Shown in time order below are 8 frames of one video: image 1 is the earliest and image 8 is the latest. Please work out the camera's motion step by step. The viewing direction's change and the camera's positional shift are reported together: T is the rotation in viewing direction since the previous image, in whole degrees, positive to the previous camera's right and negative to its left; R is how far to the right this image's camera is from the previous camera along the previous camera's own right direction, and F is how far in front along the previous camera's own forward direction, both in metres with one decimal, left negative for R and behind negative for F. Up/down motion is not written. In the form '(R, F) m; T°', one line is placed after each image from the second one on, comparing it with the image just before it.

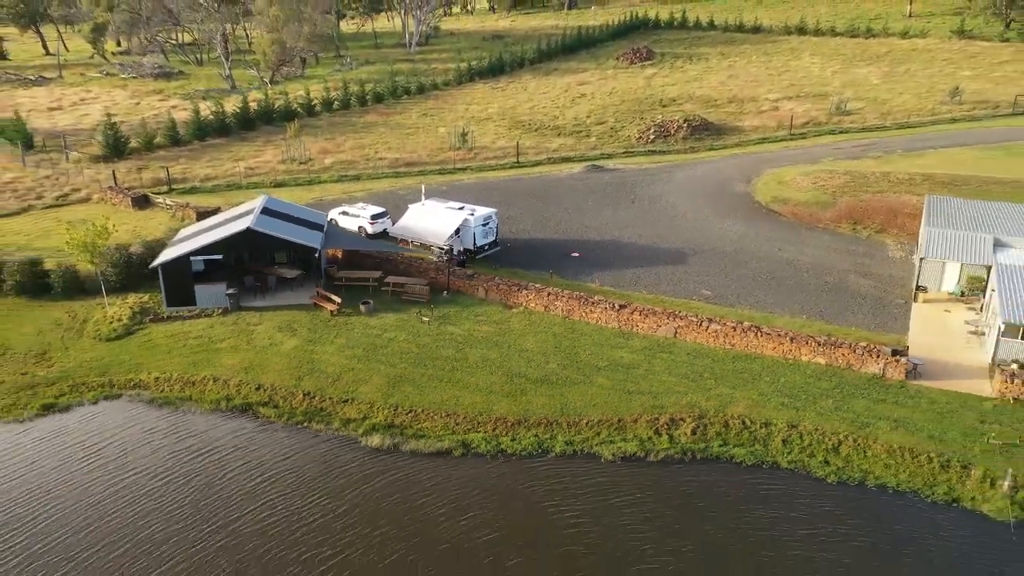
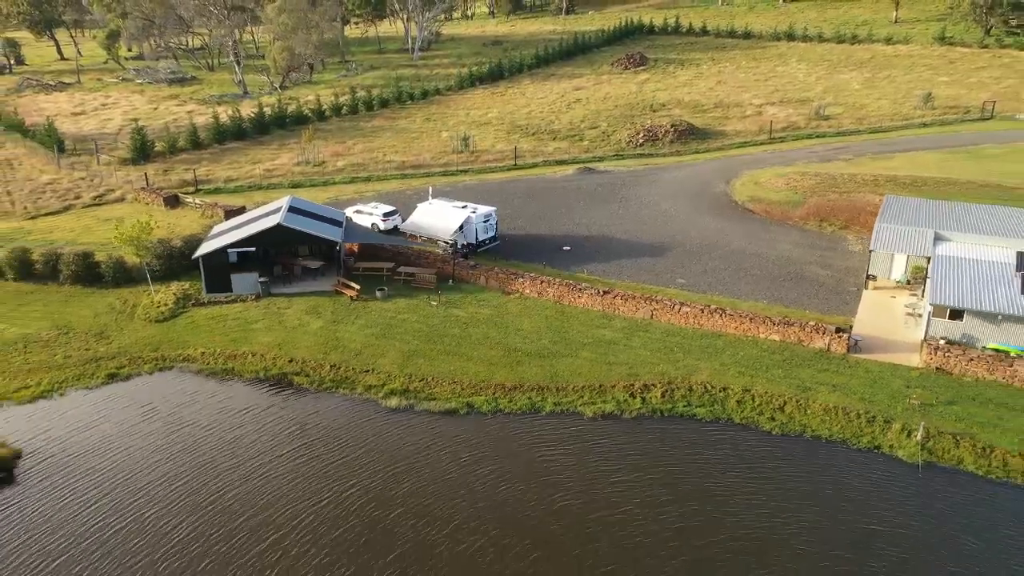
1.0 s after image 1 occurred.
(+0.1, -4.4) m; 0°
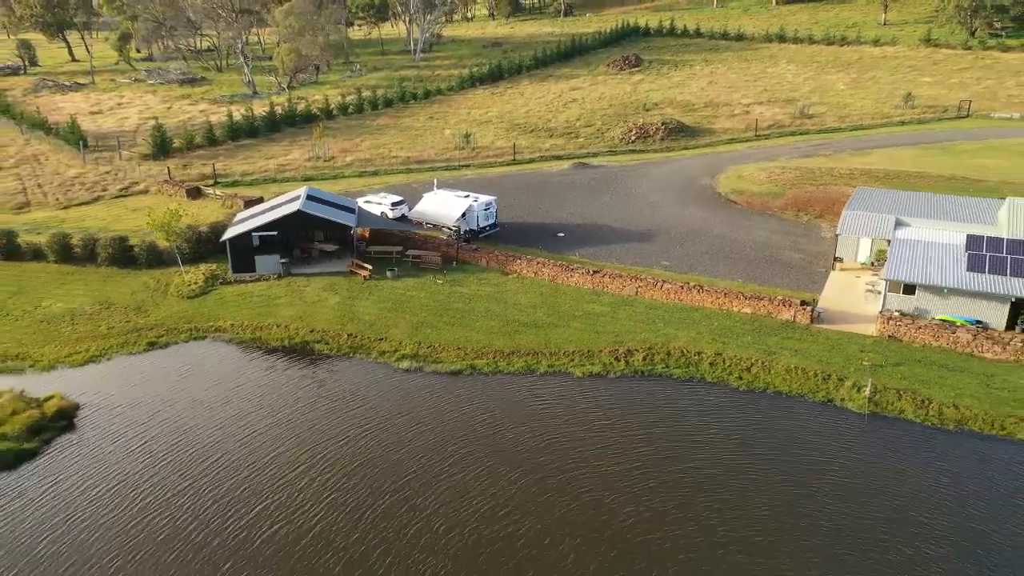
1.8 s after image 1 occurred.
(0.0, -3.6) m; 0°
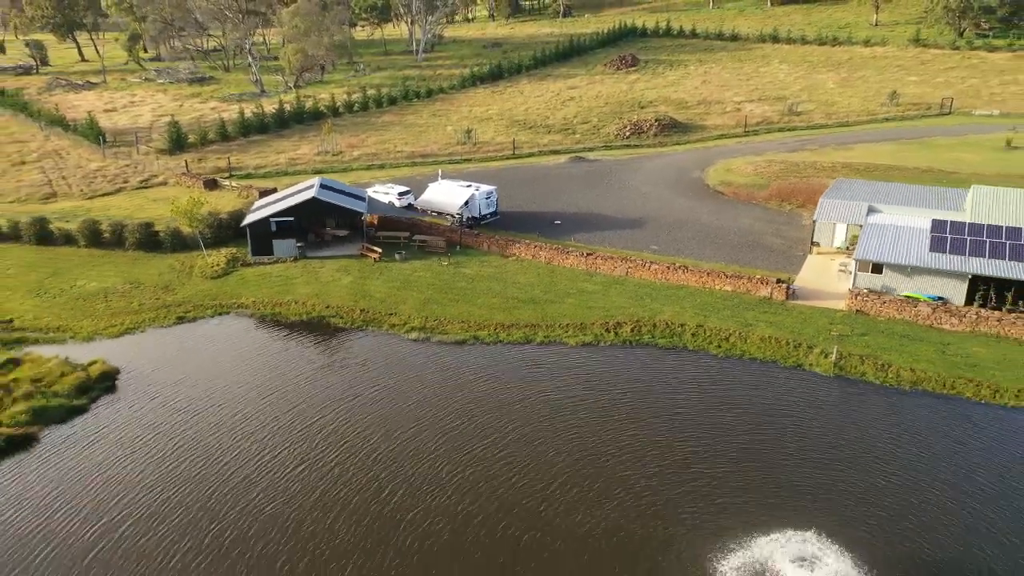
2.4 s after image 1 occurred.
(0.0, -3.0) m; 0°
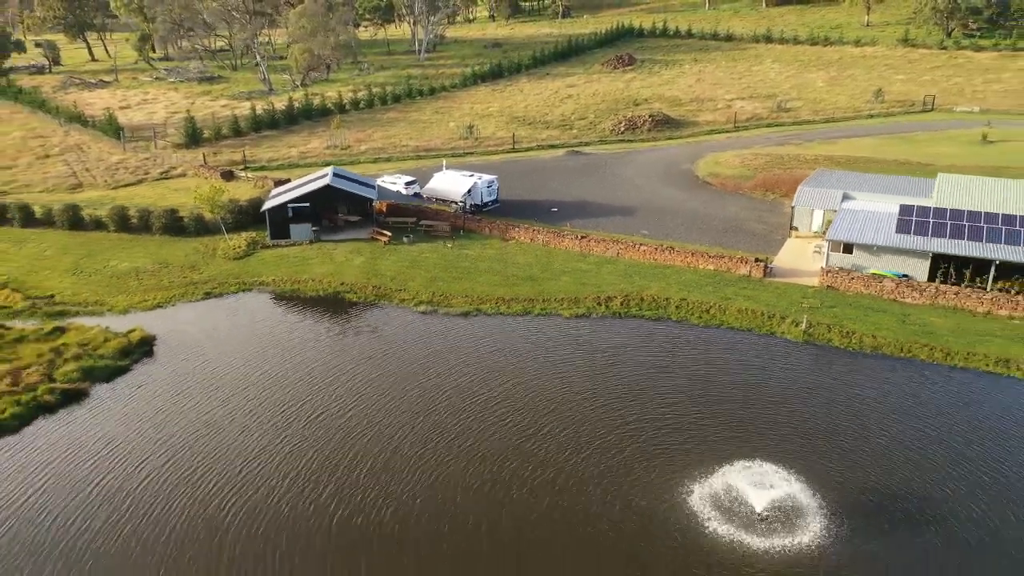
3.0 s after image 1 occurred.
(0.0, -3.3) m; 0°
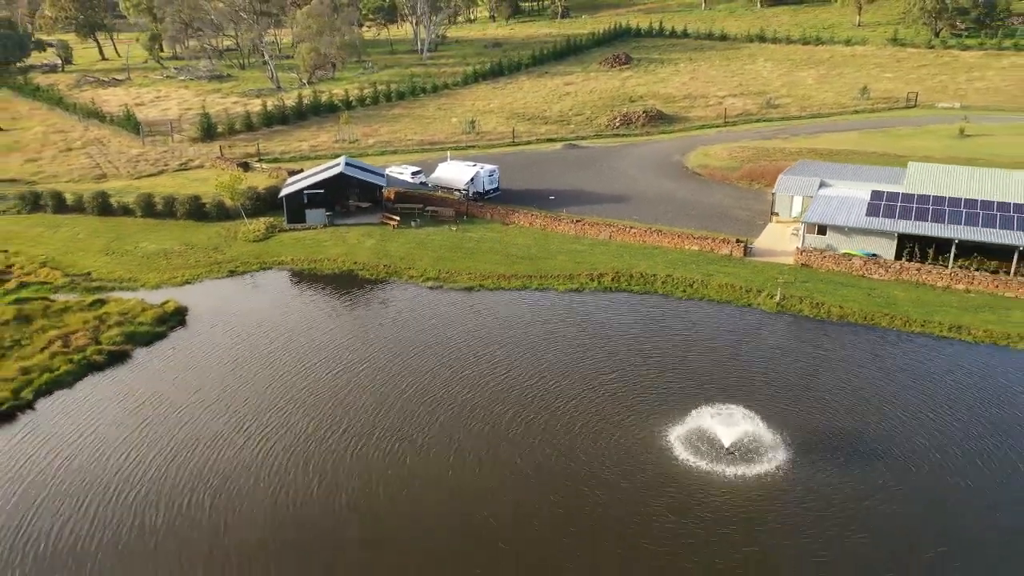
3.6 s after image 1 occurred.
(0.0, -3.5) m; 0°
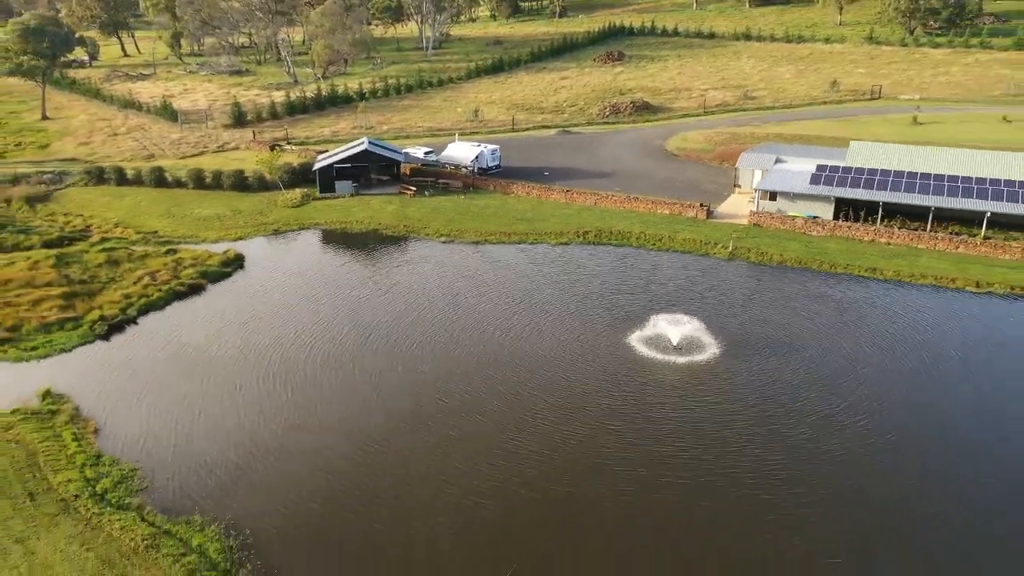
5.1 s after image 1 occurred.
(0.0, -8.3) m; 0°
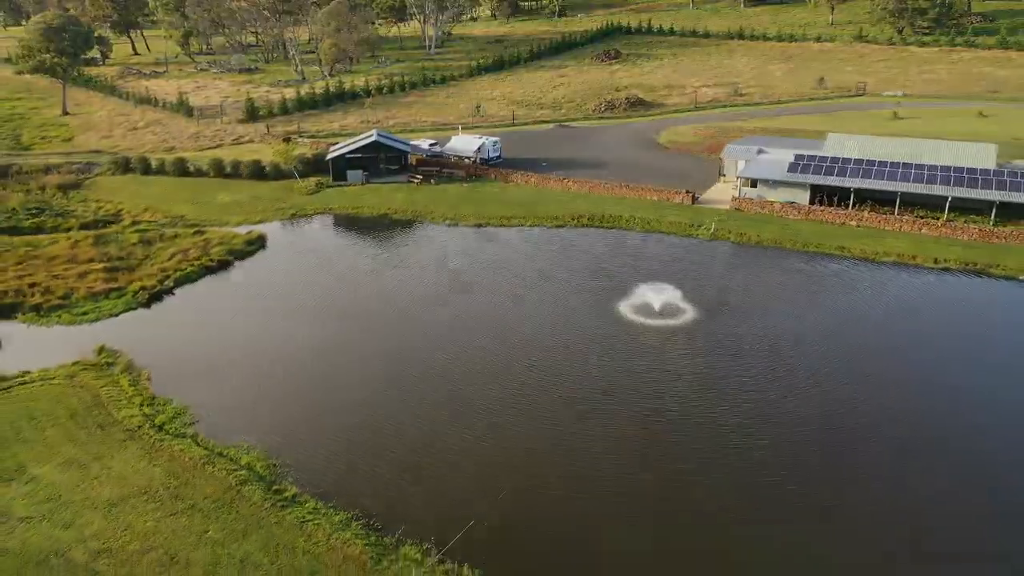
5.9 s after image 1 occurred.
(0.0, -4.2) m; 0°
